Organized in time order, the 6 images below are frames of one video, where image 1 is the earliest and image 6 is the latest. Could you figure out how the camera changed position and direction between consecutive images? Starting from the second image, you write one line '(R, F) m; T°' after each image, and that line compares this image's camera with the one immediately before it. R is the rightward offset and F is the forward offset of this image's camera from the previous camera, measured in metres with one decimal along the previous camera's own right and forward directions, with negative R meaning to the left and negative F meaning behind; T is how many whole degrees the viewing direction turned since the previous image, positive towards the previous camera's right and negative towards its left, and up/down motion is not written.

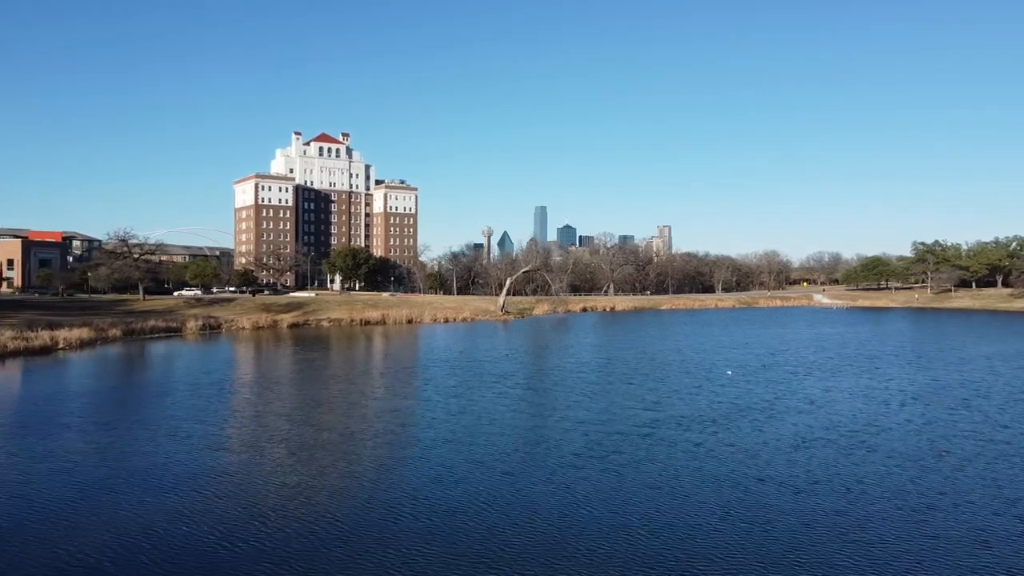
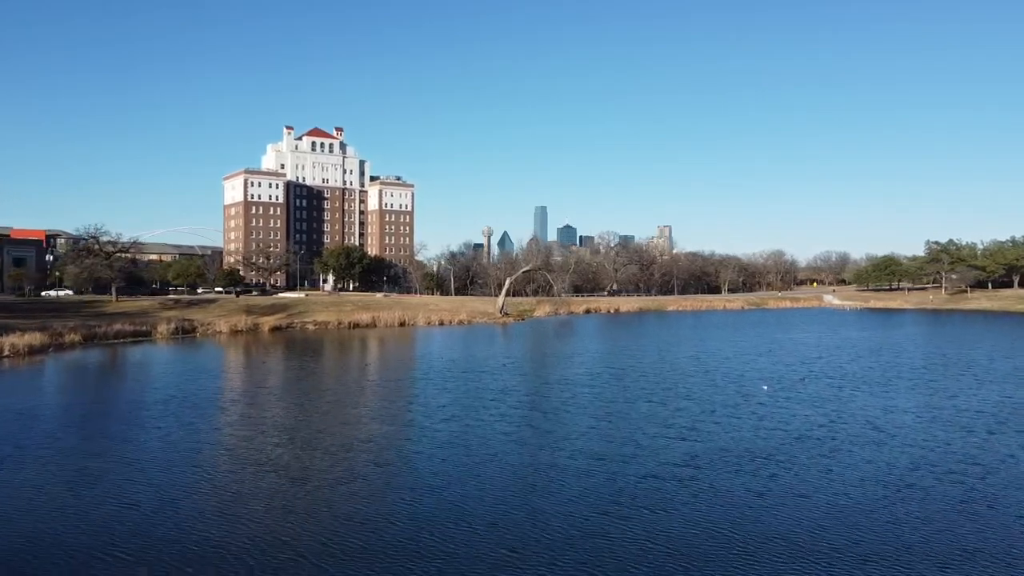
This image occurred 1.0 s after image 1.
(0.0, +4.4) m; 0°
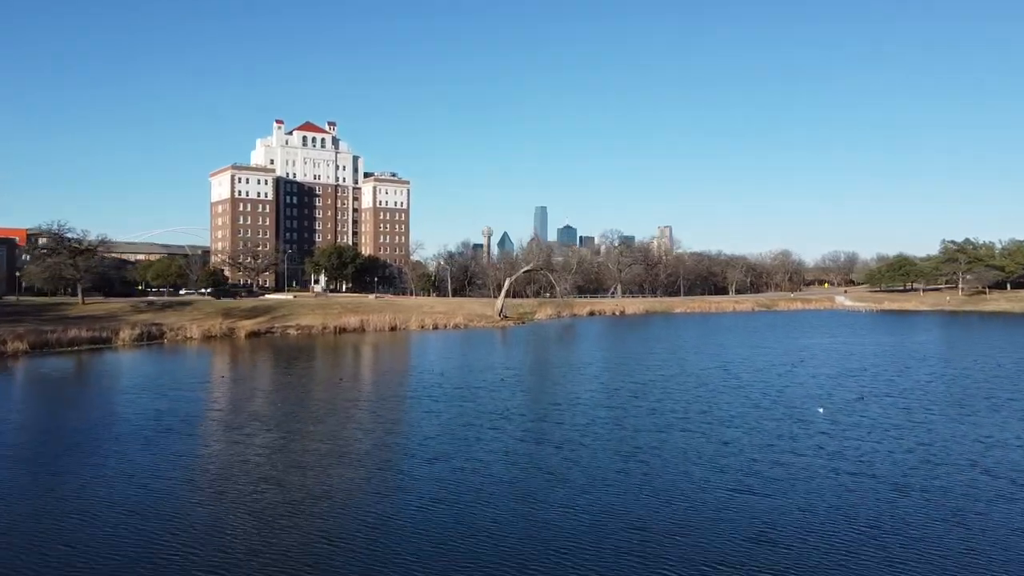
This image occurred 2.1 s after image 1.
(0.0, +4.8) m; 0°
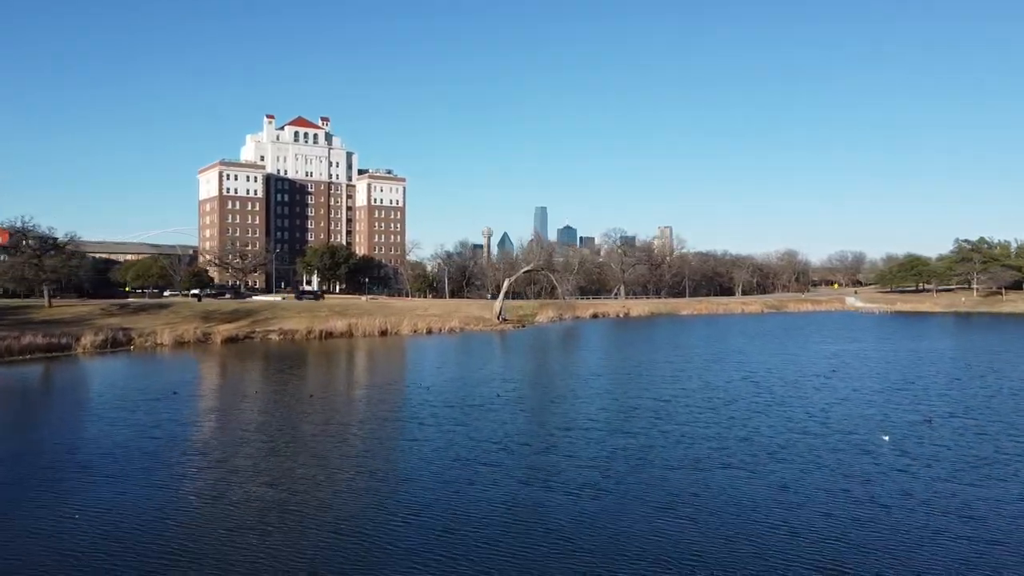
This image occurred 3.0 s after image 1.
(0.0, +4.0) m; 0°
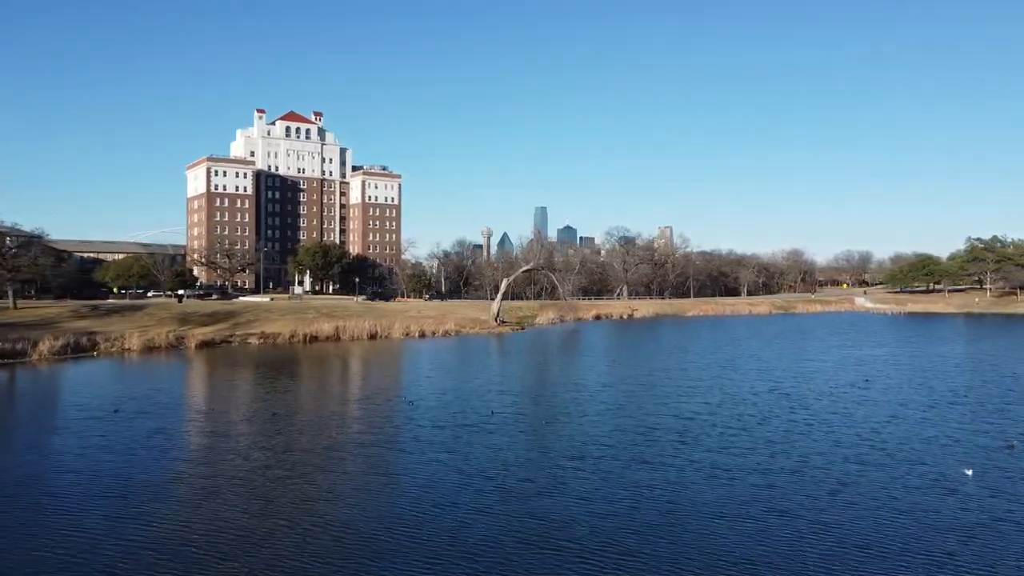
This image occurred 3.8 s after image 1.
(+0.1, +3.5) m; 0°
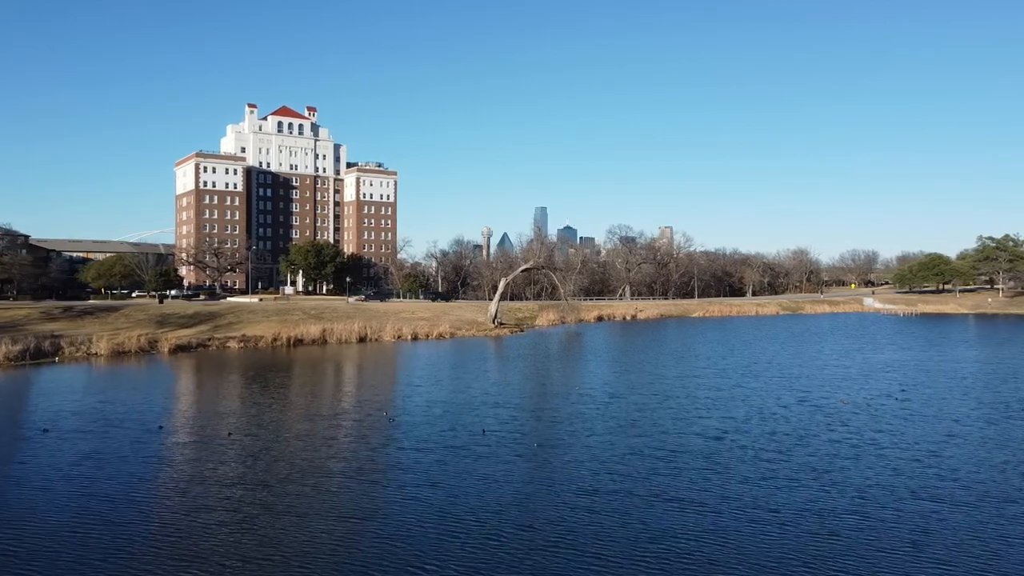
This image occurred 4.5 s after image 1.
(+0.1, +3.1) m; 0°
